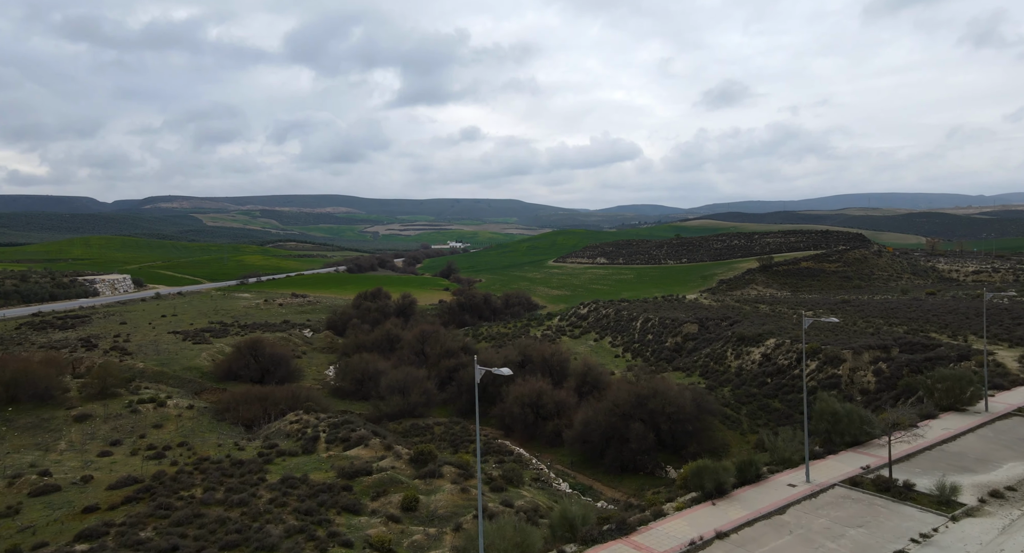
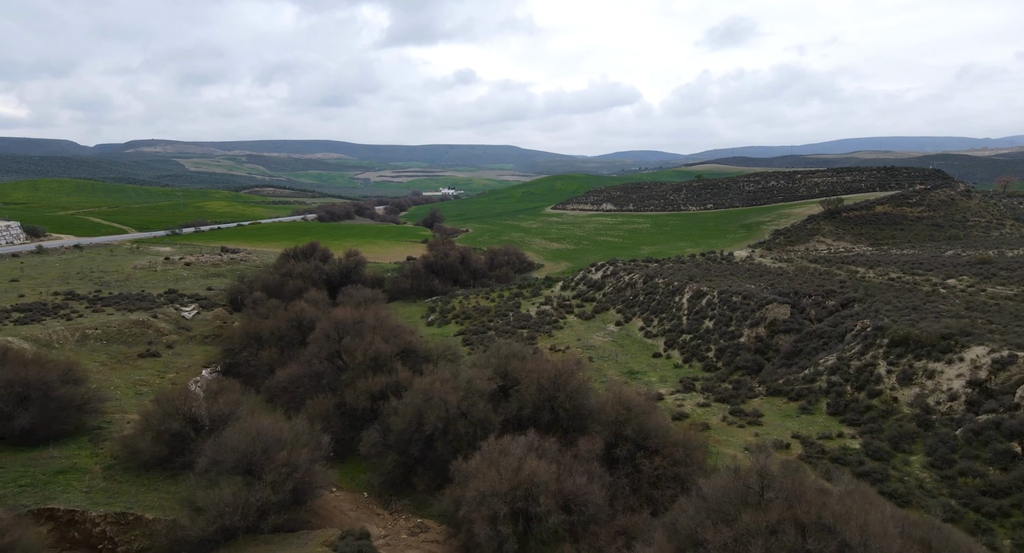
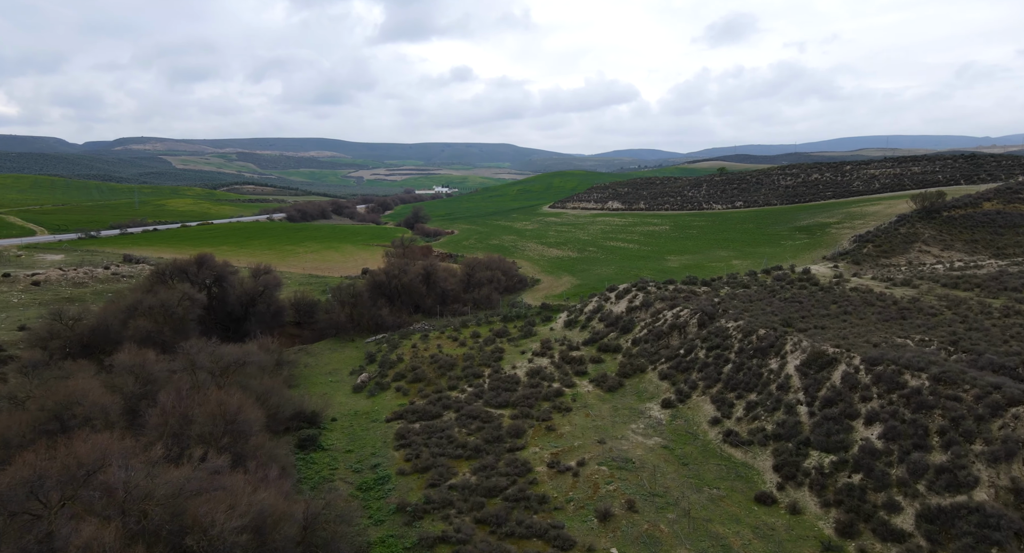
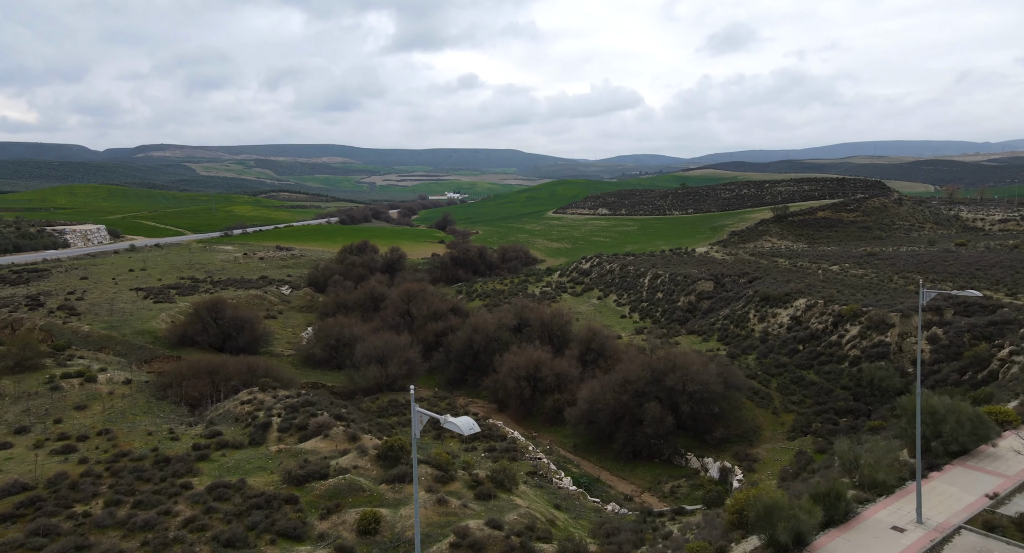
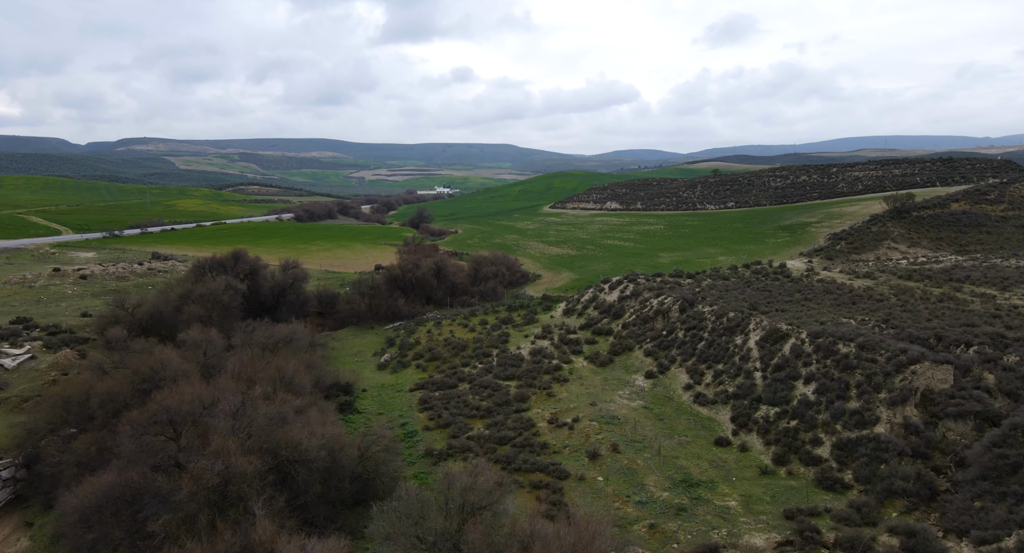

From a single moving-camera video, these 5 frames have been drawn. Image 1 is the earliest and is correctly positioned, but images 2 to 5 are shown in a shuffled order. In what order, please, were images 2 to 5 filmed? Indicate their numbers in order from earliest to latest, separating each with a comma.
4, 2, 5, 3
